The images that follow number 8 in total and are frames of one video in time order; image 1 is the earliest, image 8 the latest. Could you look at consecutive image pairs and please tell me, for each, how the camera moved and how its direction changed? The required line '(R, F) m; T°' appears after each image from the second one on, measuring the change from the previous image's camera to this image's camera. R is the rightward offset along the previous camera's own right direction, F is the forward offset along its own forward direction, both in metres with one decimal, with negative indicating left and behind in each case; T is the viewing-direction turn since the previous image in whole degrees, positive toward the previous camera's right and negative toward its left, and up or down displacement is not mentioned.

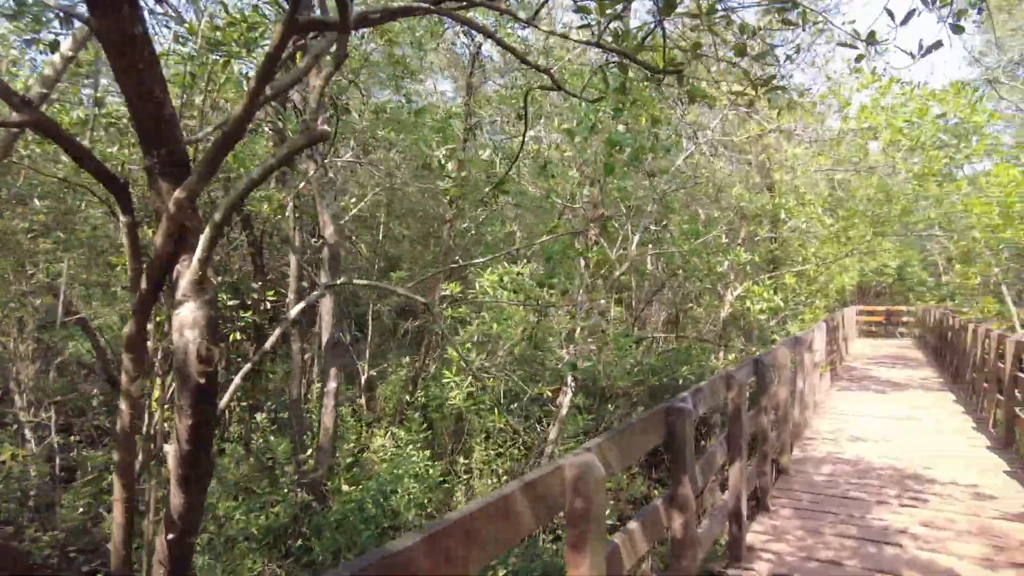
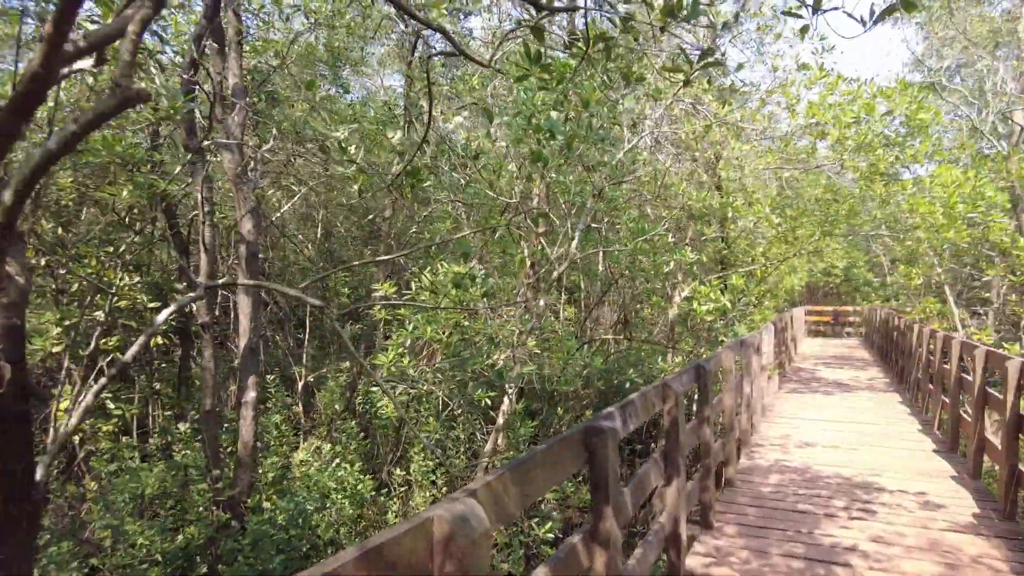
(+0.2, +0.3) m; +4°
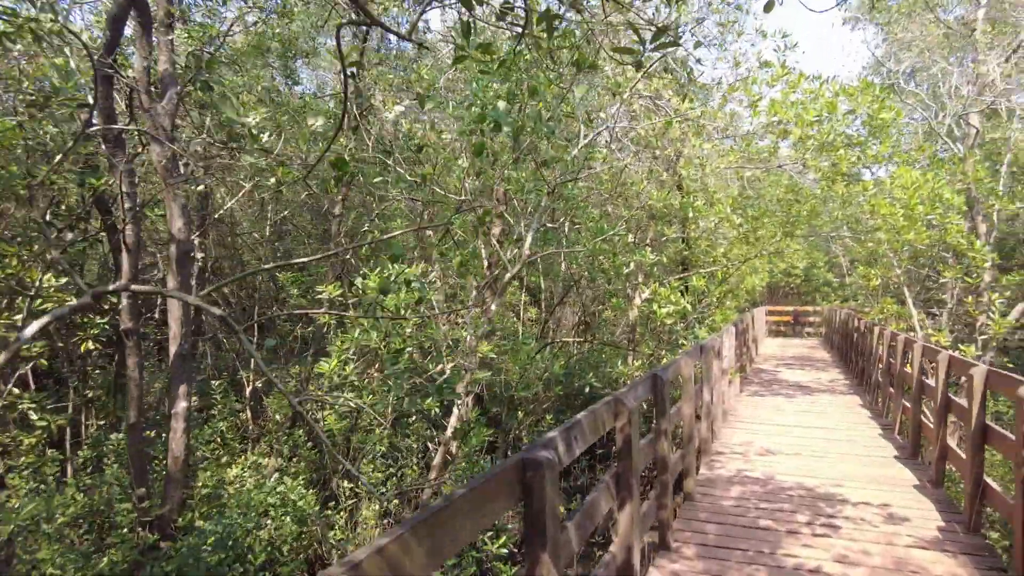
(+0.1, +0.3) m; +3°
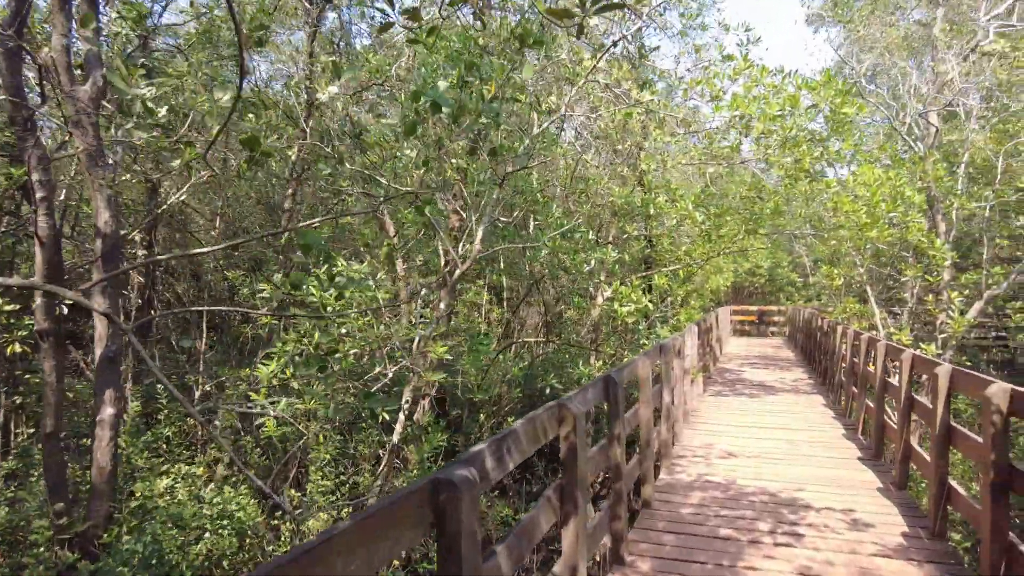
(+0.1, +0.2) m; +3°
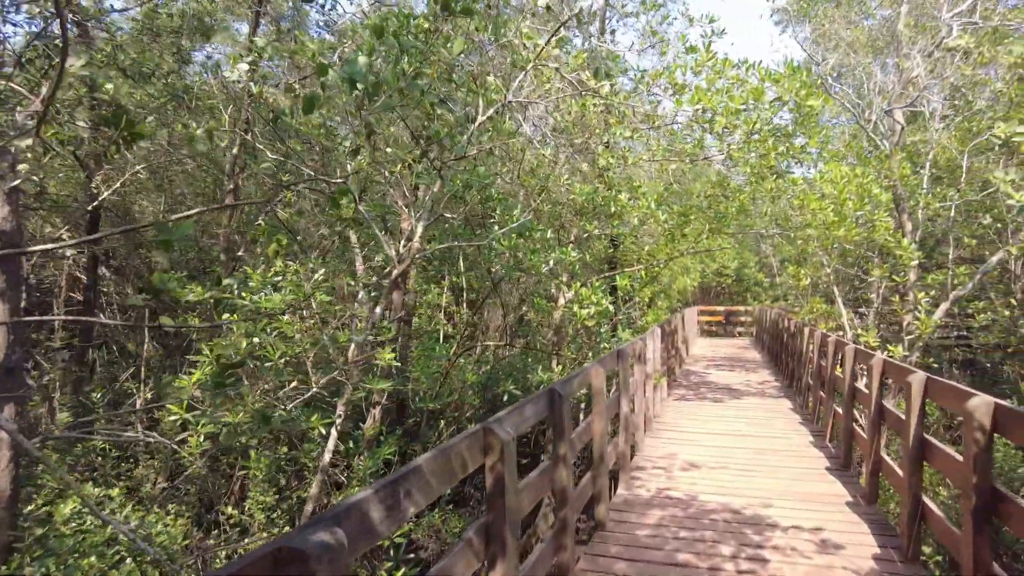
(+0.2, +0.3) m; +2°
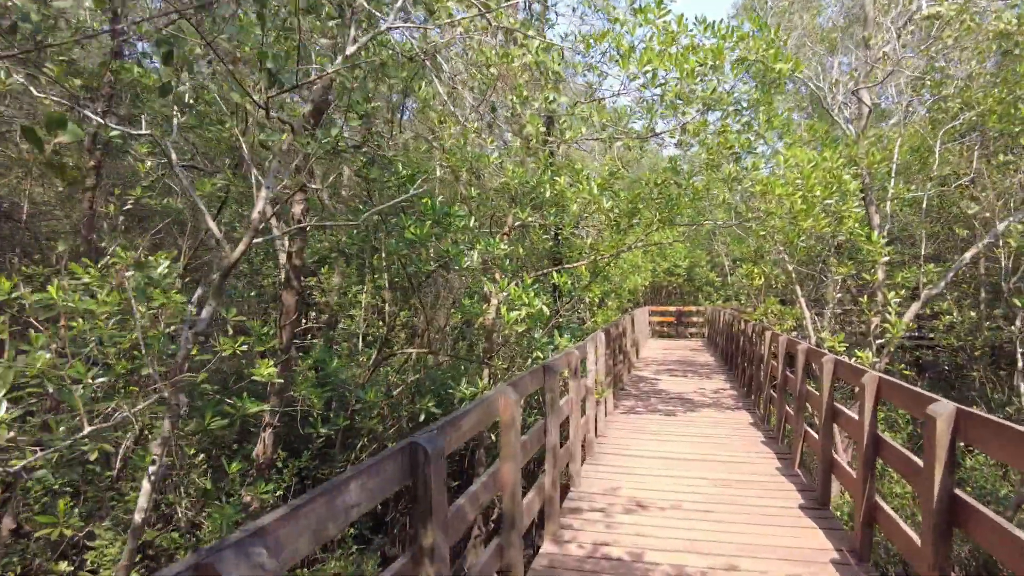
(+0.3, +1.0) m; +4°
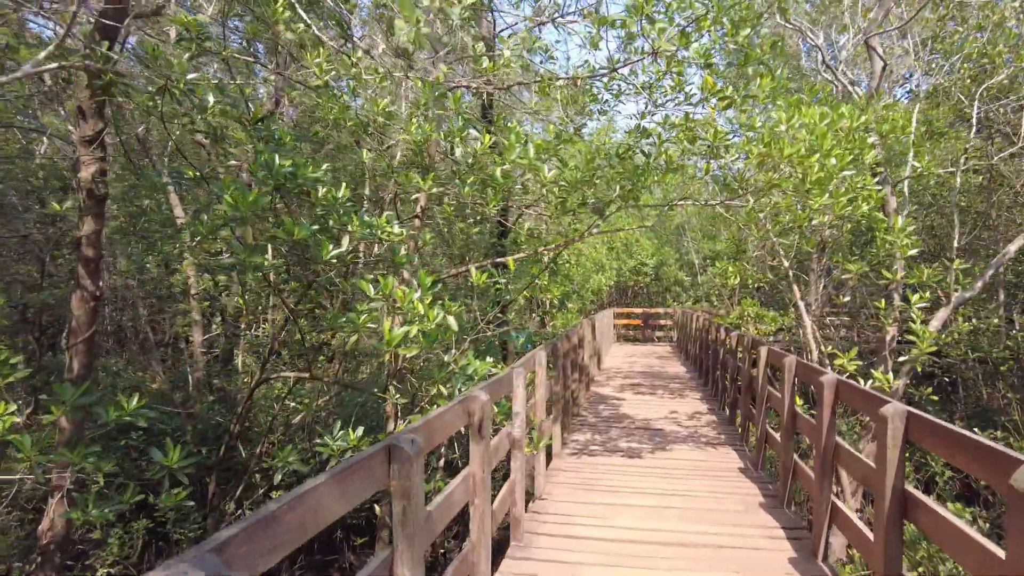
(+0.4, +1.6) m; +3°
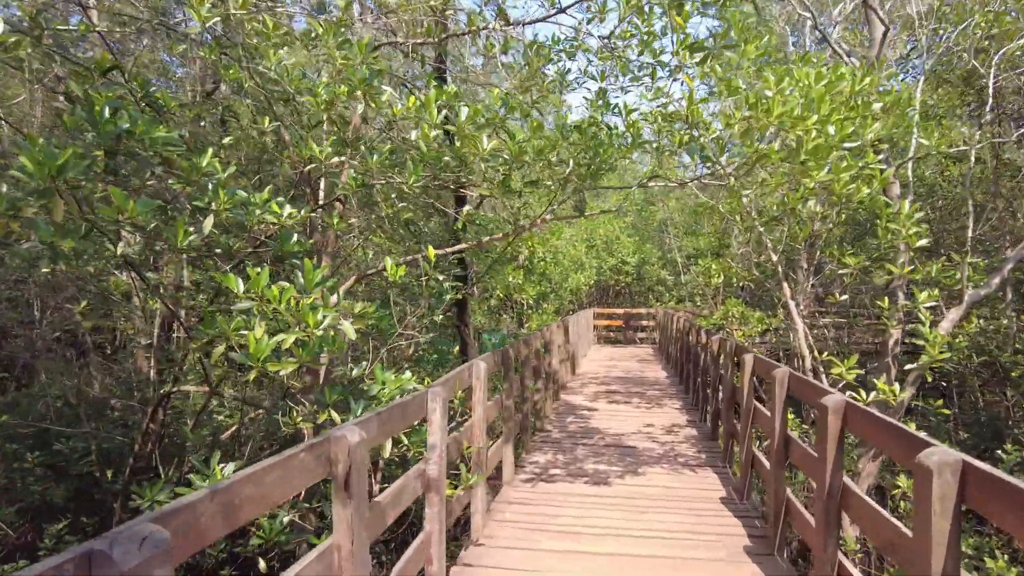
(+0.3, +0.7) m; +1°
